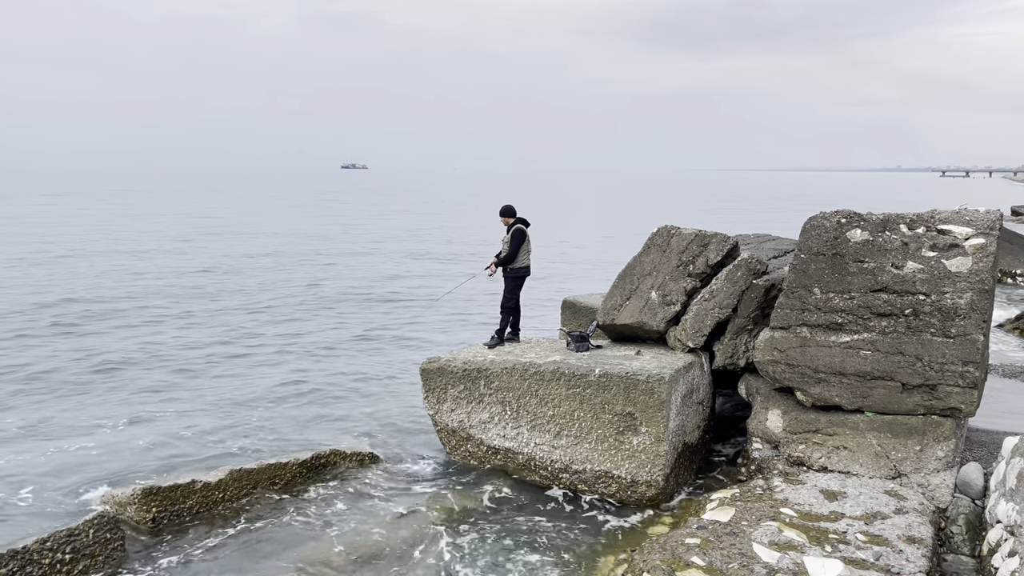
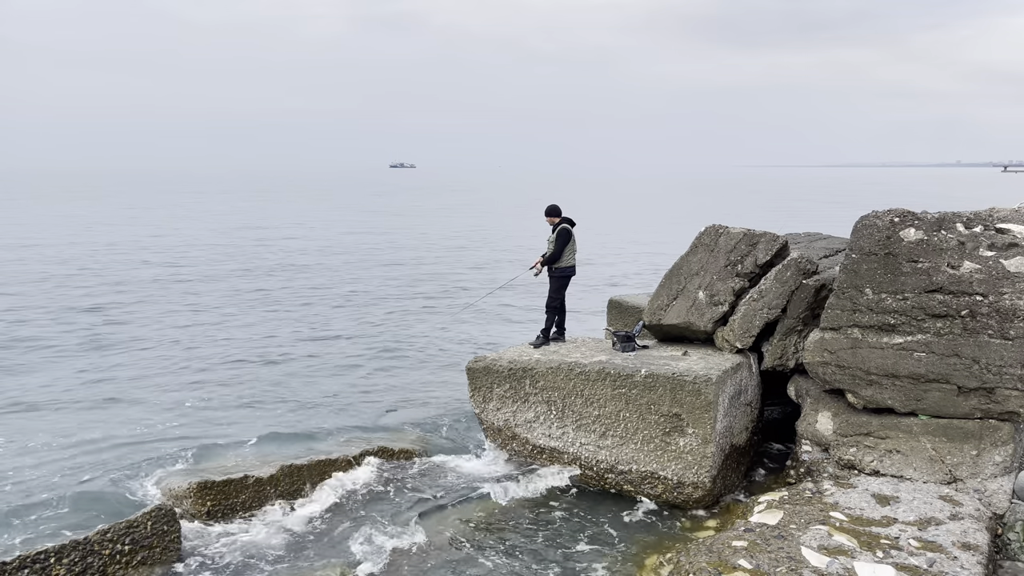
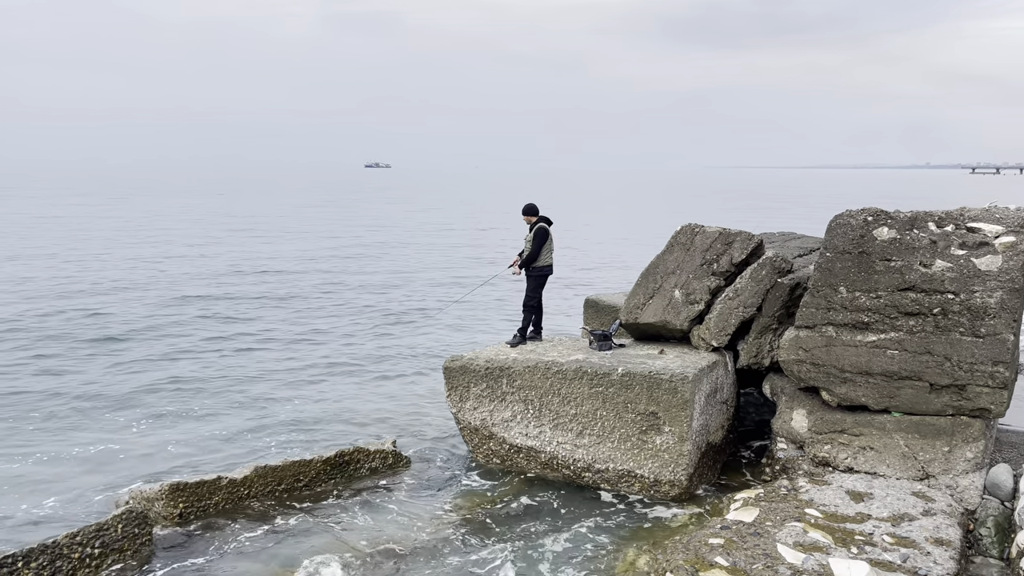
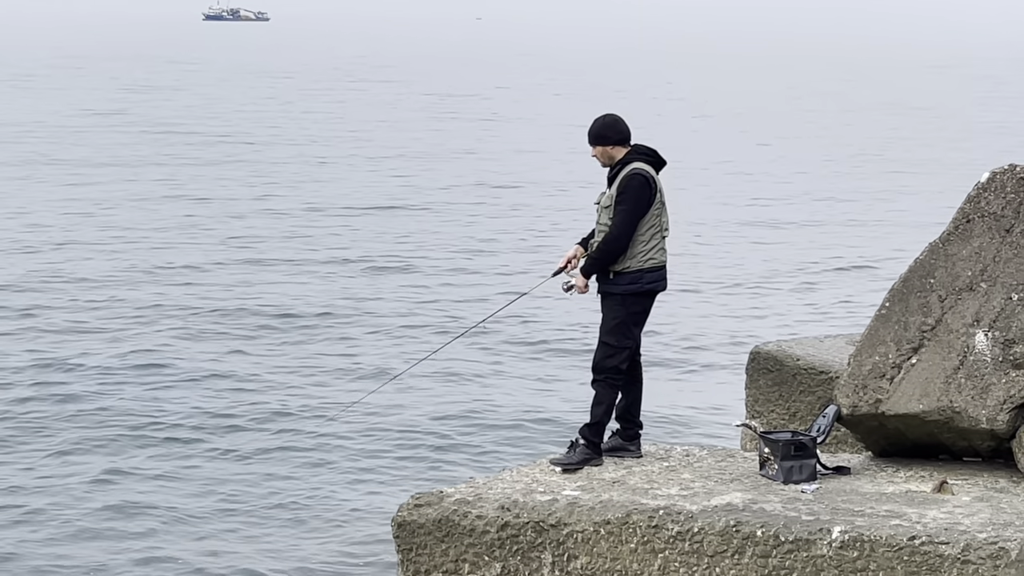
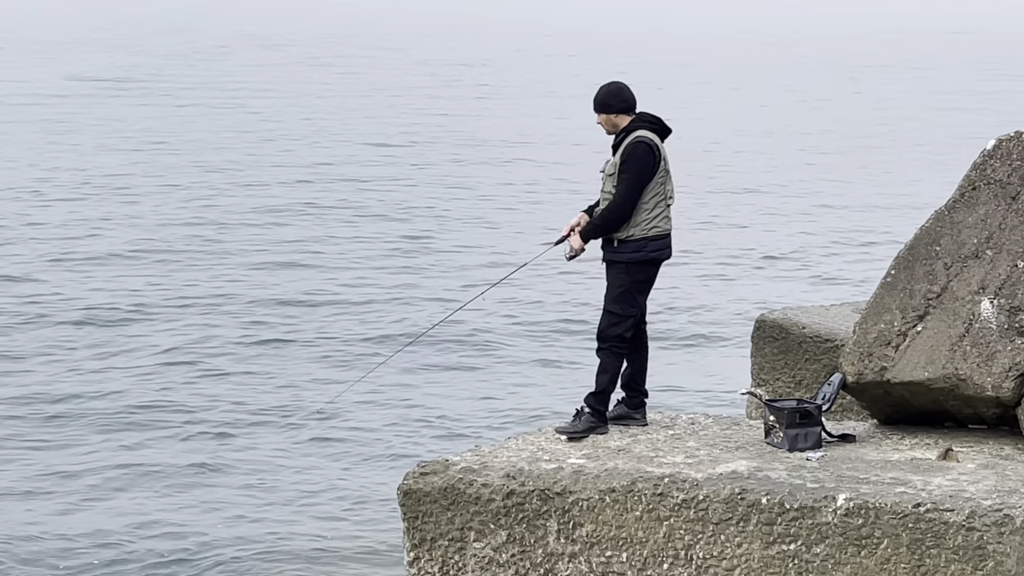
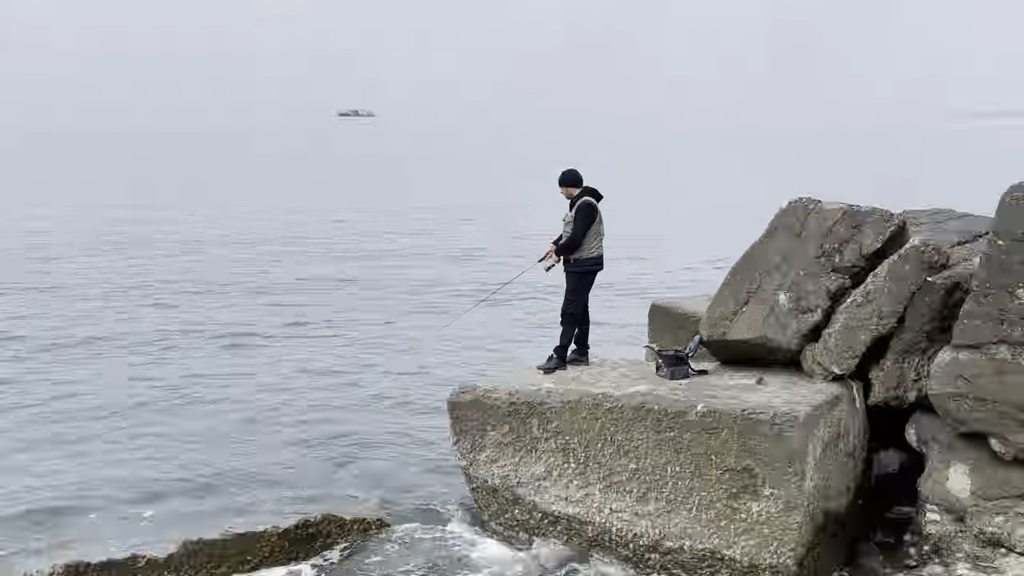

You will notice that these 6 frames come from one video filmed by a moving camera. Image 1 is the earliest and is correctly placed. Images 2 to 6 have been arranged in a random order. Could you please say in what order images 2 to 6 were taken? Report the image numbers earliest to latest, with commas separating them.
3, 2, 6, 5, 4
